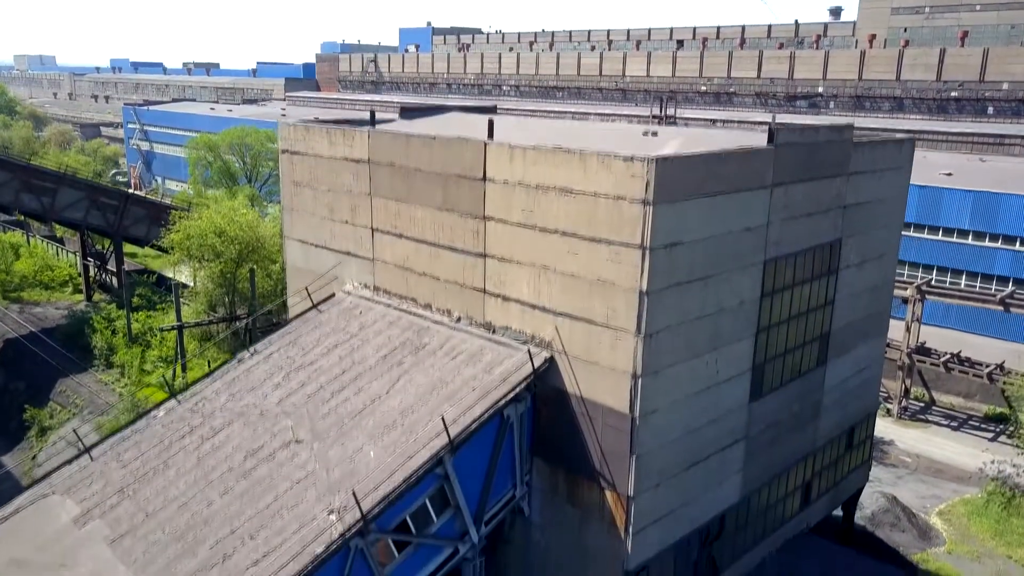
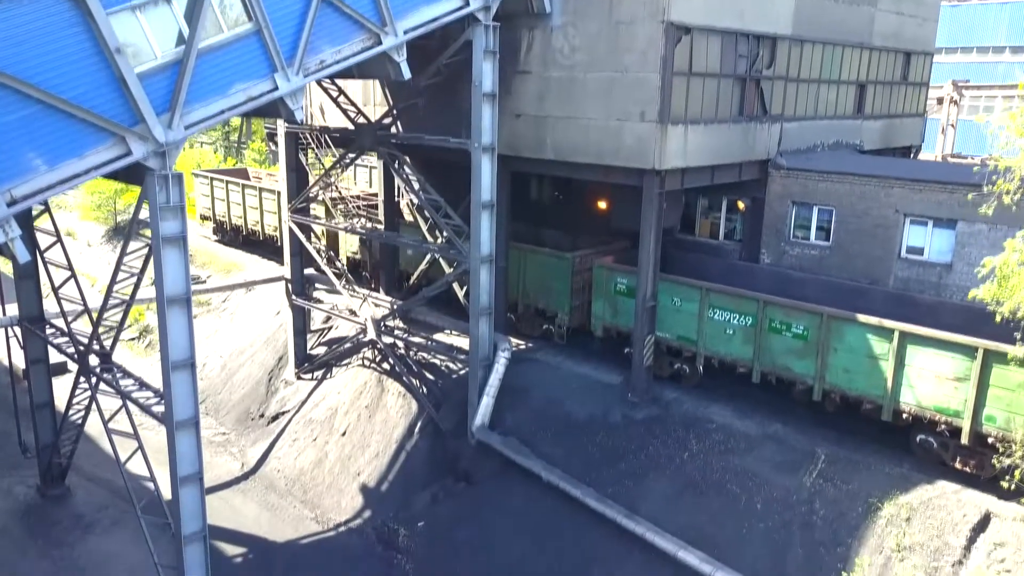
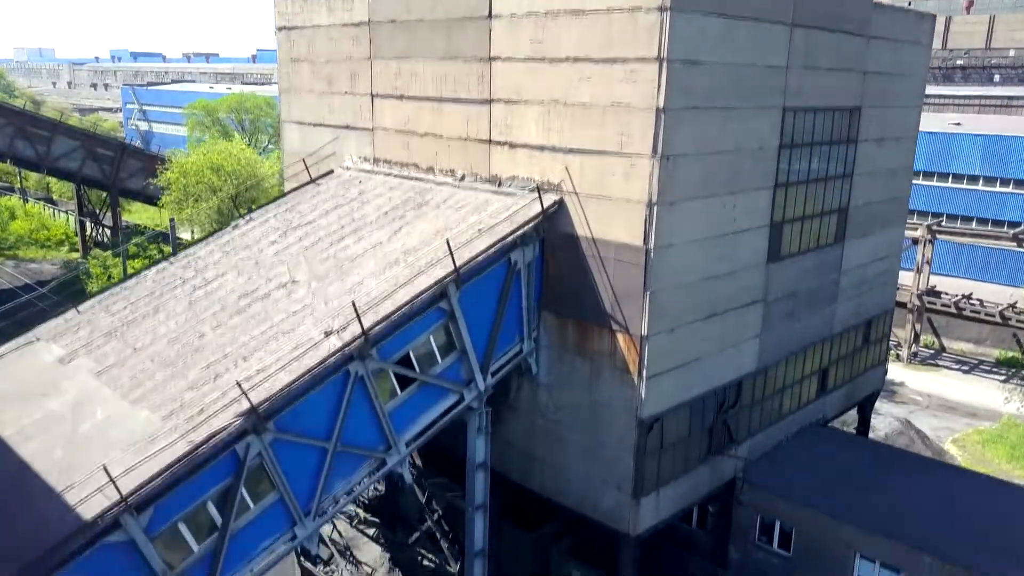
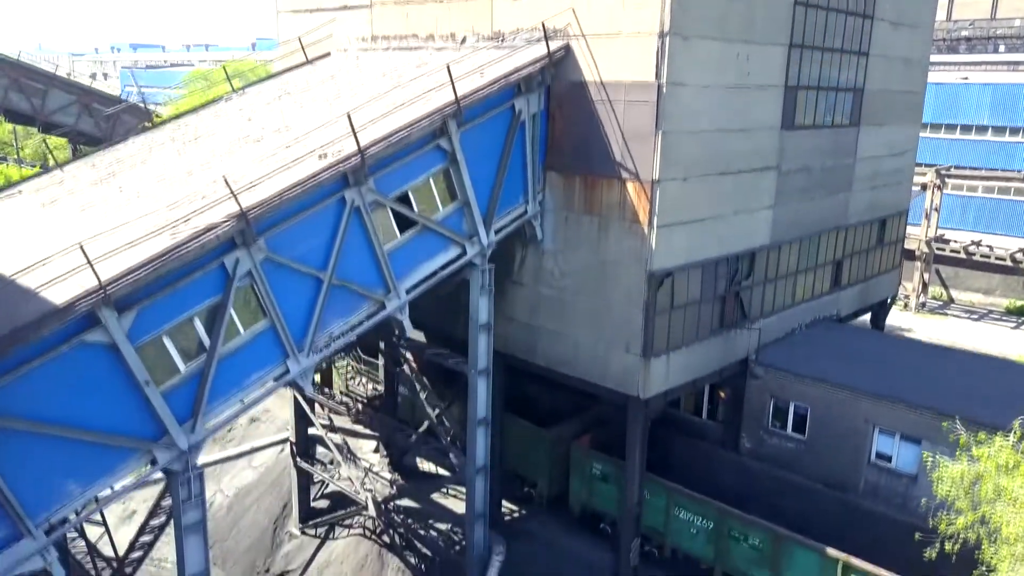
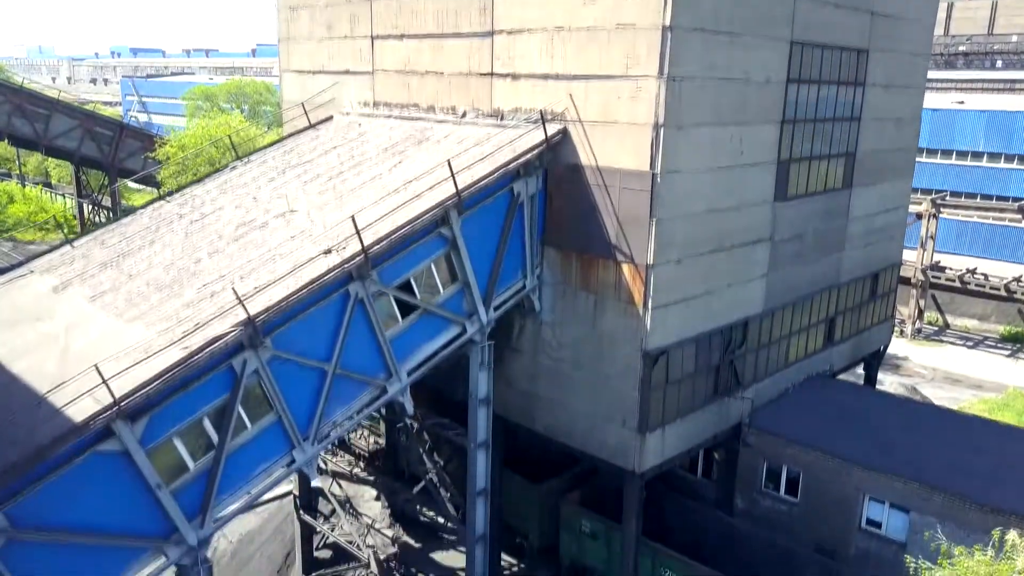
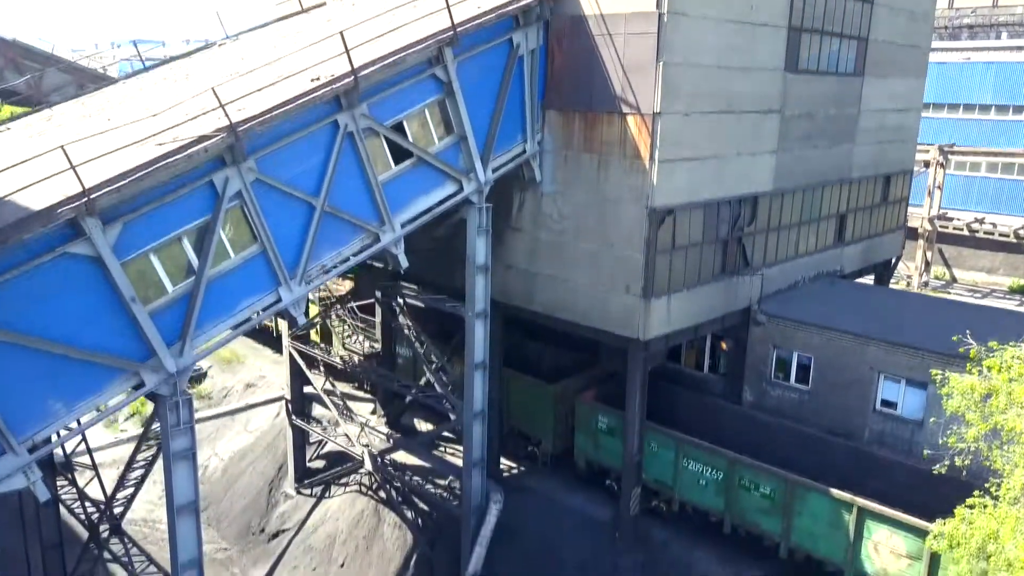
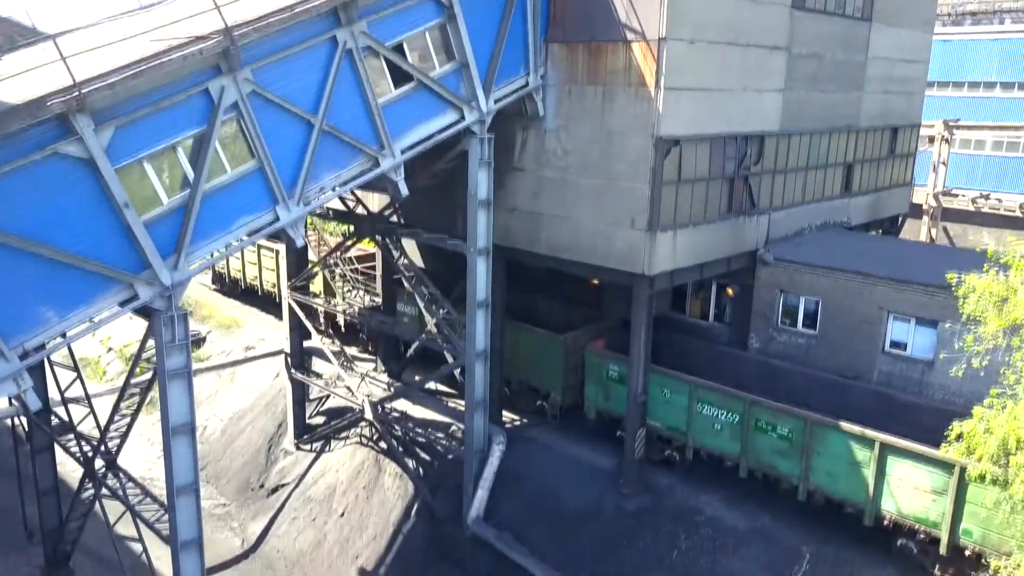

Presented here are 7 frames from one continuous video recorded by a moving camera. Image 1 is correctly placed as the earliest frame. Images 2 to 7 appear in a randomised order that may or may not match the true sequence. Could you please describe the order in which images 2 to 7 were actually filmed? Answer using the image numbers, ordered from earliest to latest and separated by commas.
3, 5, 4, 6, 7, 2
